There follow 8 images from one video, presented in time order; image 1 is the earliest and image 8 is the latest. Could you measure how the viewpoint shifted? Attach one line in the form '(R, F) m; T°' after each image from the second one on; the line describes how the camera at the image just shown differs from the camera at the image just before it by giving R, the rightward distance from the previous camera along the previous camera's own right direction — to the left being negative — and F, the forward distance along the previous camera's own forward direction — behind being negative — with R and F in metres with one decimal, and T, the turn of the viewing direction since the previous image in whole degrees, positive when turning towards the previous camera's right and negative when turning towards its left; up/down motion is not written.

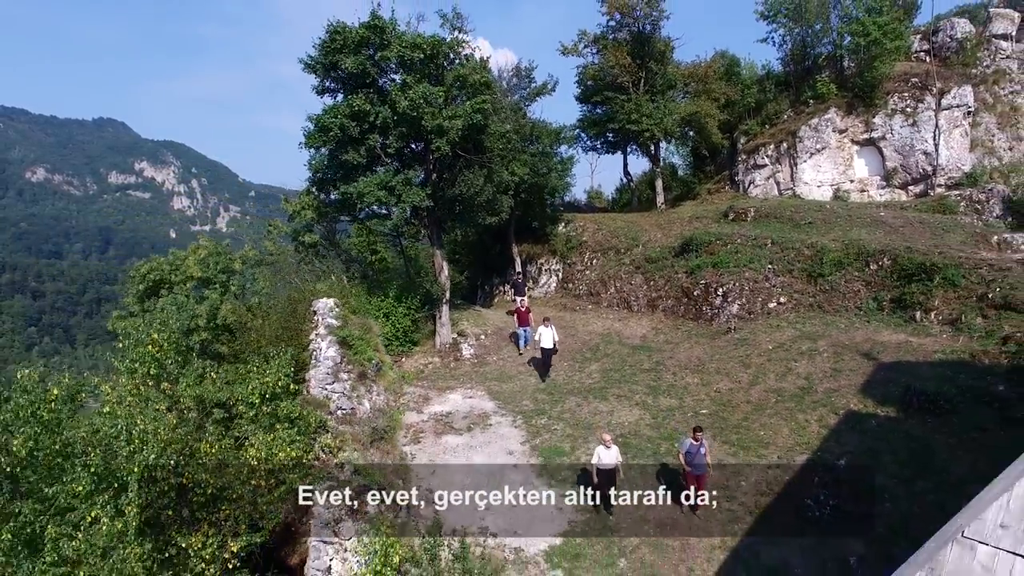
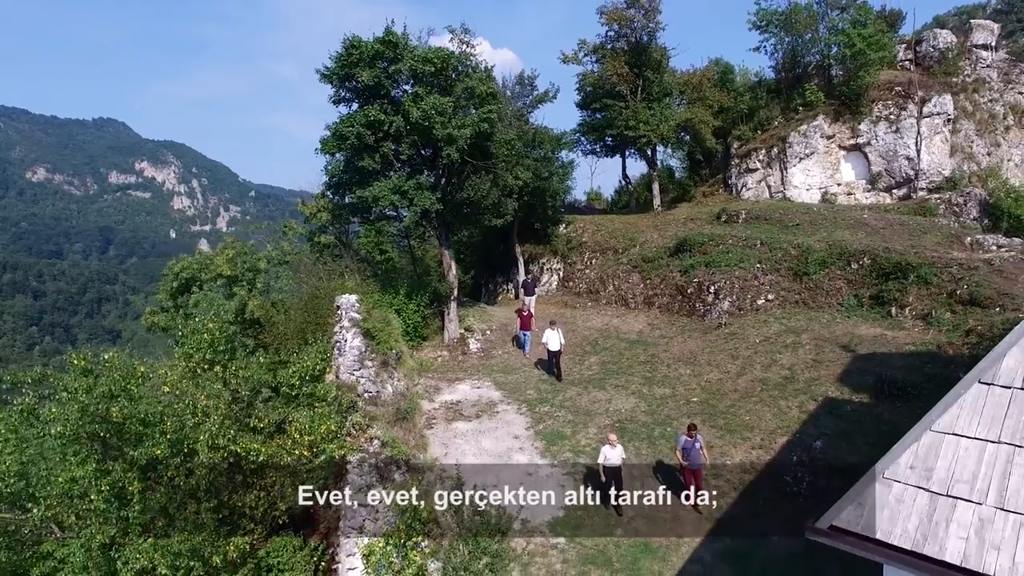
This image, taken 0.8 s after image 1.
(-0.1, -1.0) m; 0°
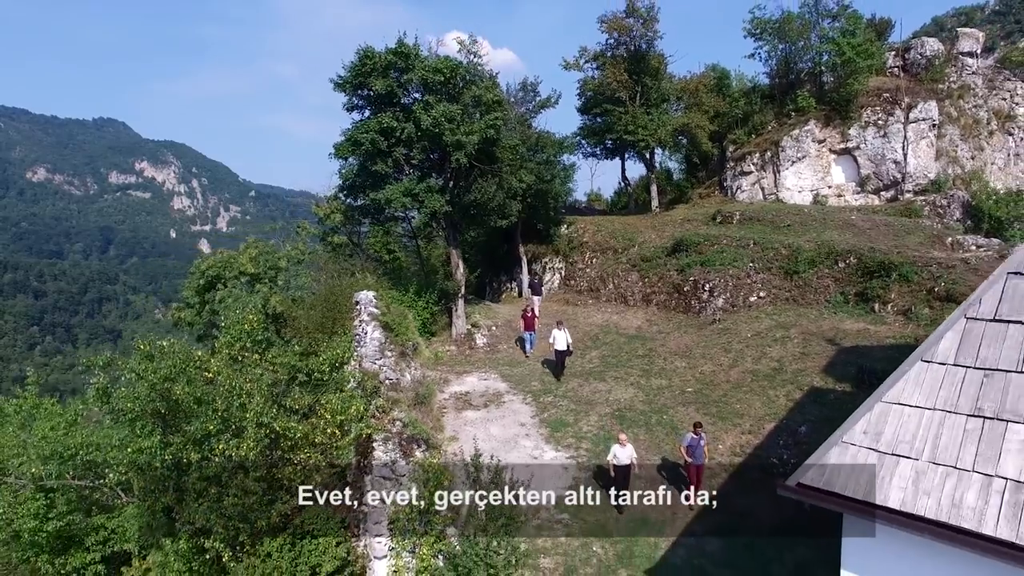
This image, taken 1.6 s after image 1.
(-0.1, -0.9) m; 0°
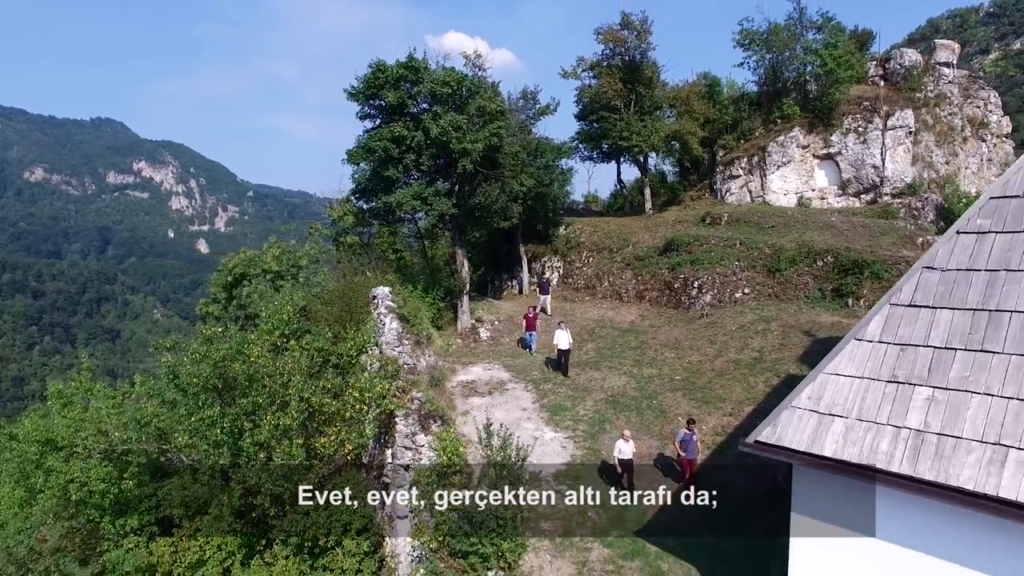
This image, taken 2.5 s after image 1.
(-0.1, -1.3) m; 0°
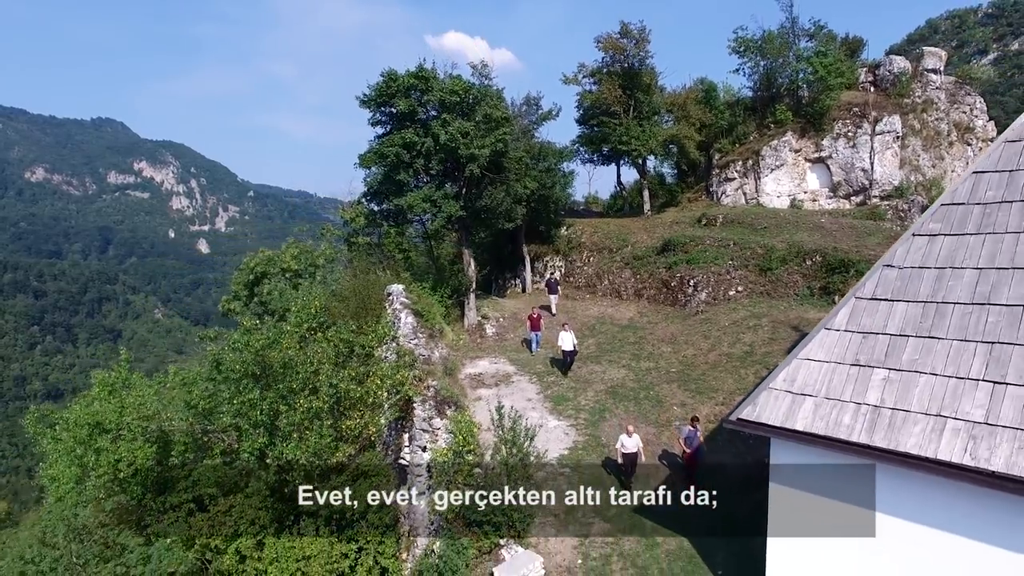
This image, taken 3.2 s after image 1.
(-0.1, -1.0) m; 0°
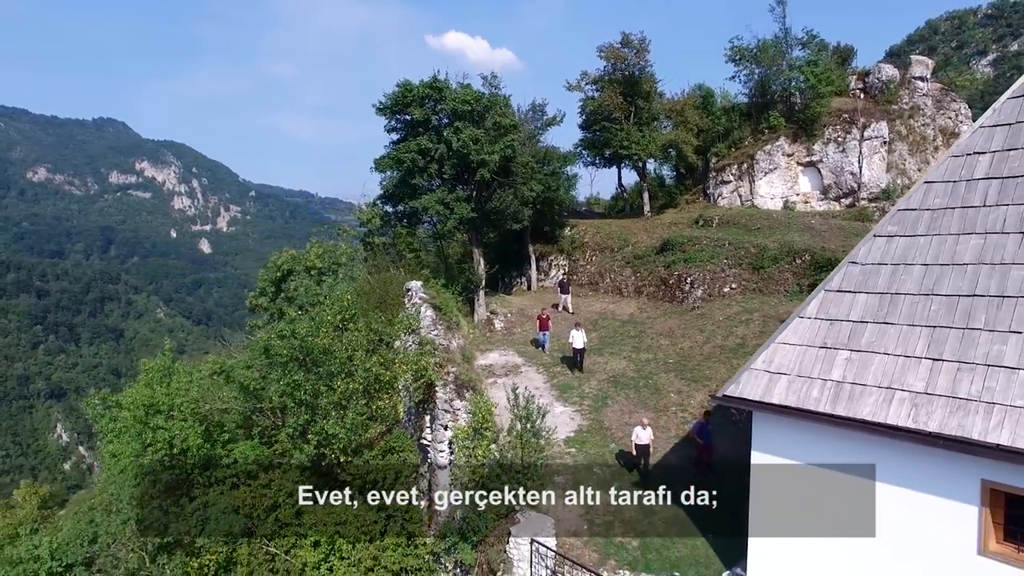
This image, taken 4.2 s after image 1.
(-0.2, -1.3) m; 0°
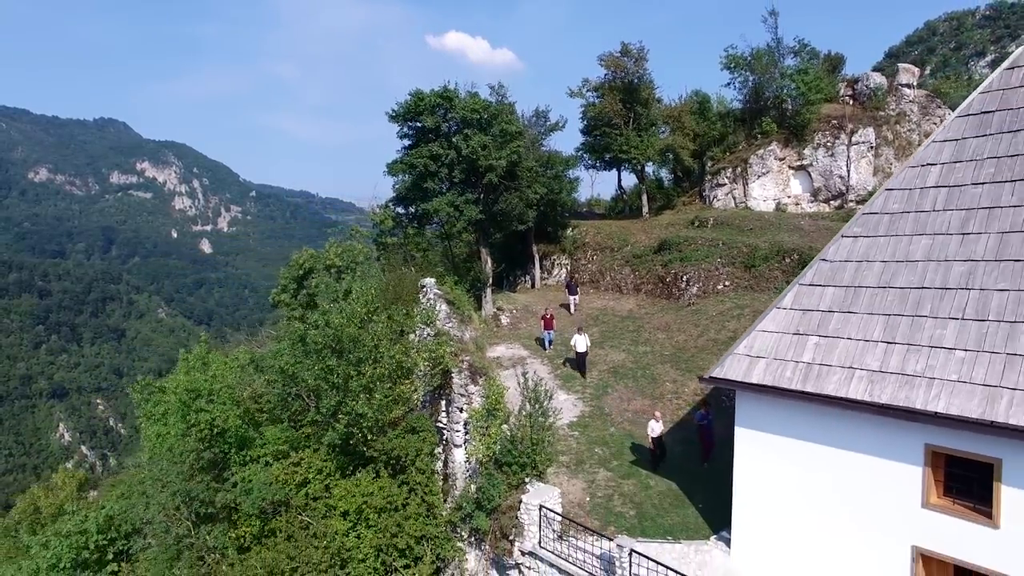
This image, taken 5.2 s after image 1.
(-0.2, -1.3) m; 0°
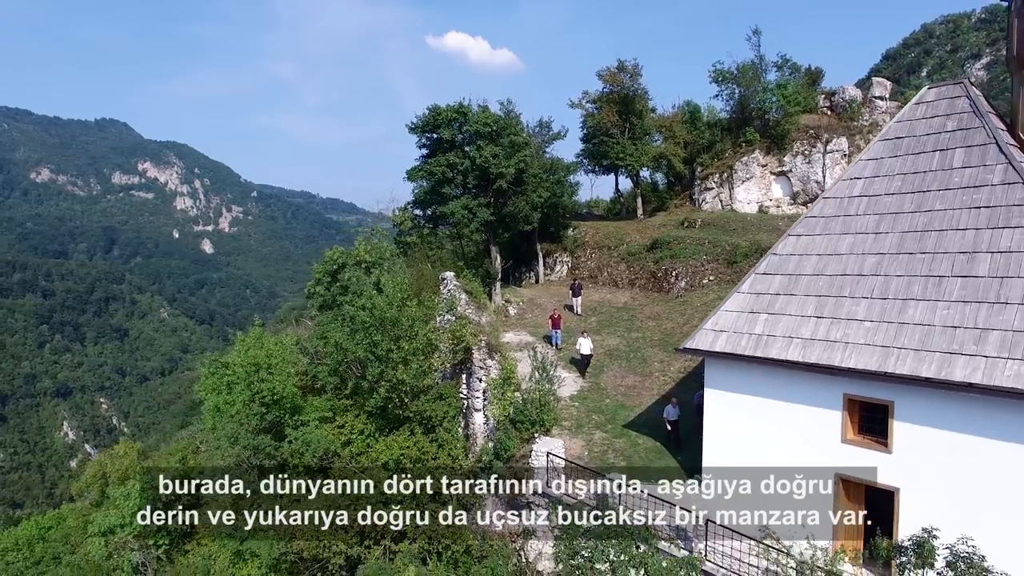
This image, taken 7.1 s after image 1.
(-0.3, -2.6) m; 0°
